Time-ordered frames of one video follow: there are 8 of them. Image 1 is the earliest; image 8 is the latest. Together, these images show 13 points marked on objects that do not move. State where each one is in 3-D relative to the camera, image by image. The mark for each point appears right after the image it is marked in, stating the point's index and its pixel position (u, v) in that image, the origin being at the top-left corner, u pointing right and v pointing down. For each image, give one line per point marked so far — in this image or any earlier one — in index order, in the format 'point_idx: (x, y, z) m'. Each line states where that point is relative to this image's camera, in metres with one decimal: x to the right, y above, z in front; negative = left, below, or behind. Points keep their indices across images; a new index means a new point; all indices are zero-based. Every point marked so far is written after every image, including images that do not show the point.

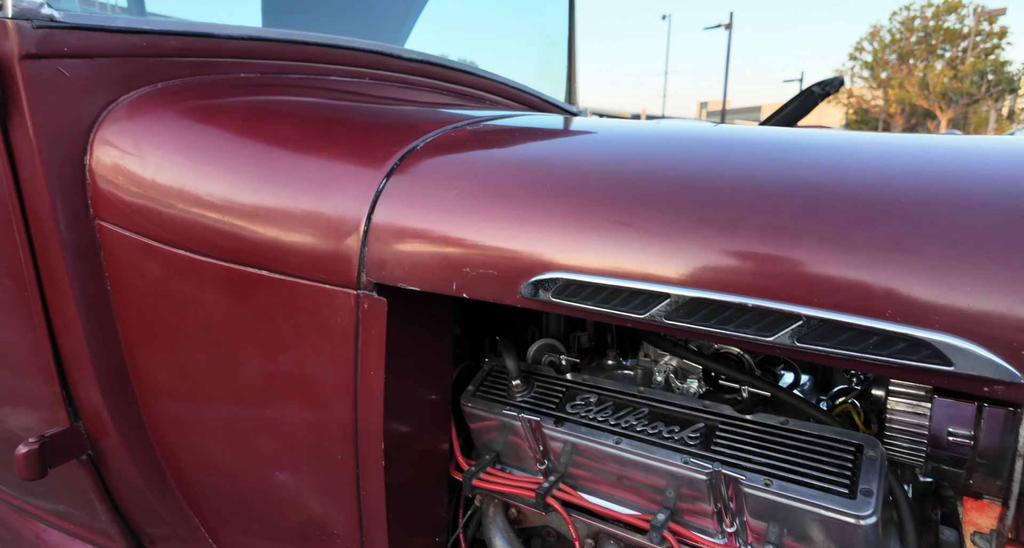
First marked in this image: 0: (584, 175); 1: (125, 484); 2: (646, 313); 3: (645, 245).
0: (+0.1, +0.1, +0.9) m
1: (-0.7, -0.4, +1.2) m
2: (+0.2, 0.0, +0.8) m
3: (+0.2, 0.0, +0.8) m
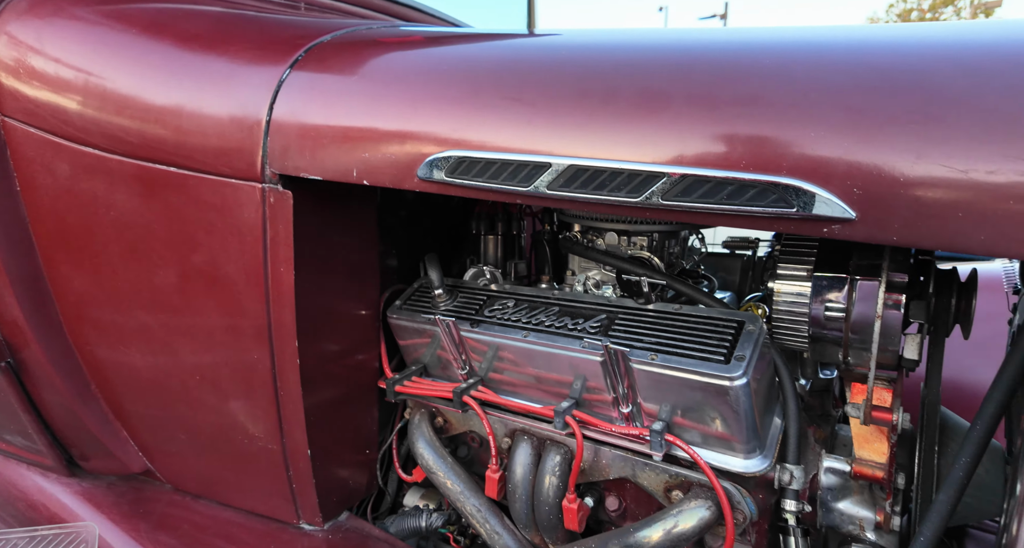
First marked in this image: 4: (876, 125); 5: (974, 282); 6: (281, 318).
0: (0.0, +0.3, +0.9) m
1: (-0.9, -0.2, +1.2) m
2: (0.0, +0.1, +0.8) m
3: (0.0, +0.2, +0.8) m
4: (+0.4, +0.1, +0.6) m
5: (+0.6, 0.0, +0.8) m
6: (-0.4, -0.1, +1.0) m
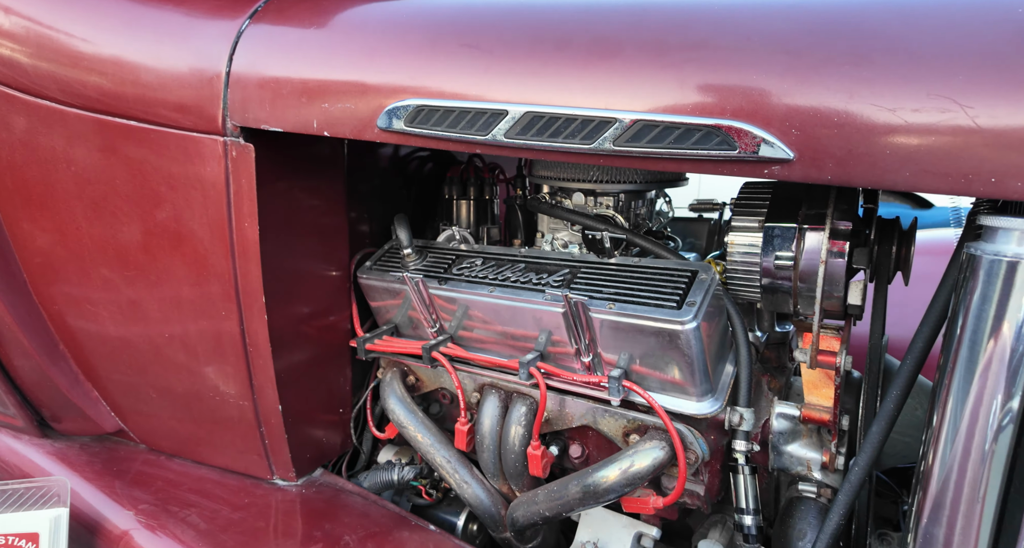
0: (-0.1, +0.4, +0.9) m
1: (-1.0, -0.2, +1.2) m
2: (0.0, +0.2, +0.8) m
3: (0.0, +0.3, +0.8) m
4: (+0.3, +0.2, +0.6) m
5: (+0.5, +0.1, +0.8) m
6: (-0.4, 0.0, +1.0) m
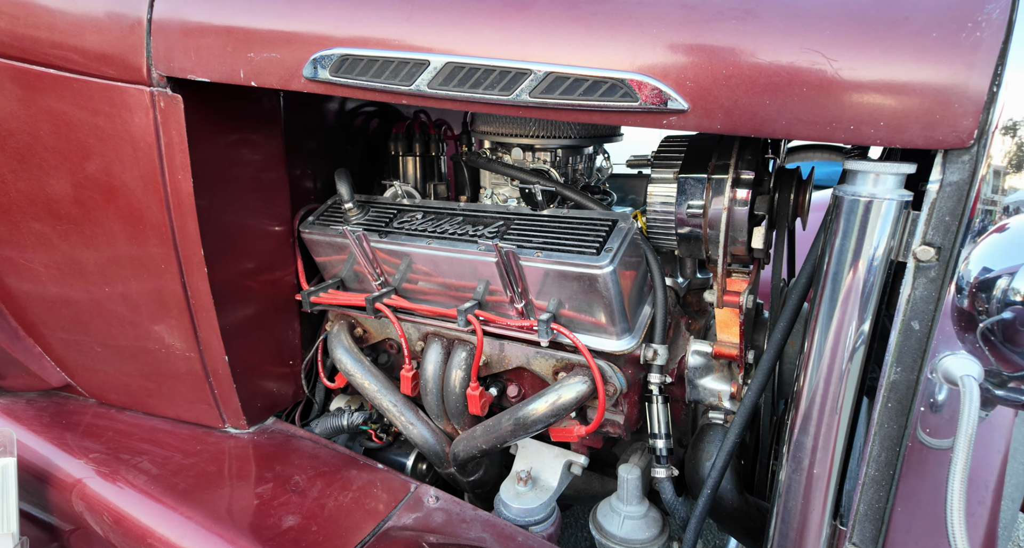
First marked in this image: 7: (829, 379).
0: (-0.2, +0.4, +0.9) m
1: (-1.1, -0.1, +1.2) m
2: (-0.1, +0.2, +0.8) m
3: (-0.1, +0.3, +0.8) m
4: (+0.2, +0.3, +0.7) m
5: (+0.4, +0.1, +0.9) m
6: (-0.6, +0.1, +1.0) m
7: (+0.4, -0.1, +0.7) m
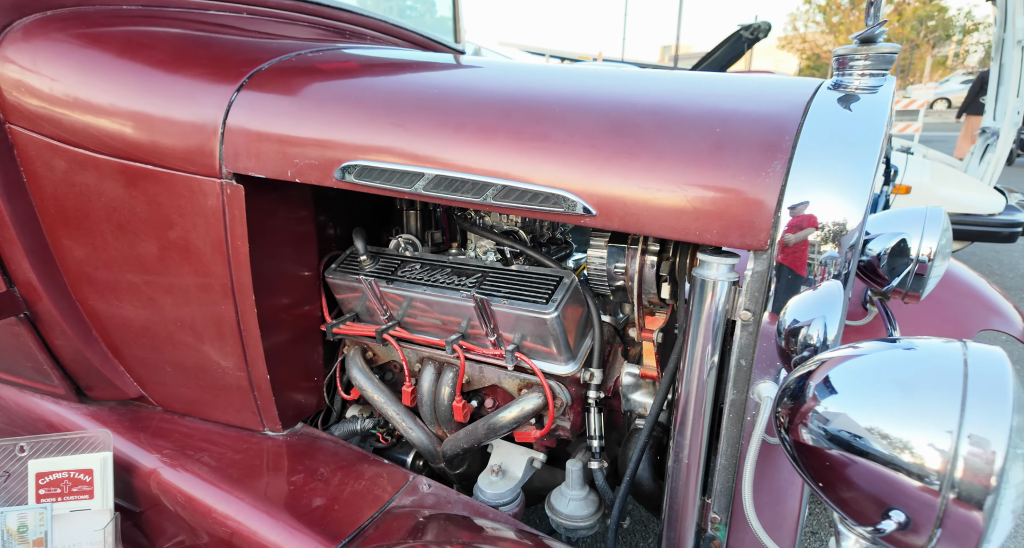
0: (-0.3, +0.4, +1.2) m
1: (-1.1, -0.2, +1.6) m
2: (-0.2, +0.2, +1.2) m
3: (-0.2, +0.2, +1.2) m
4: (+0.2, +0.2, +1.0) m
5: (+0.4, +0.1, +1.3) m
6: (-0.6, 0.0, +1.4) m
7: (+0.3, -0.2, +1.0) m
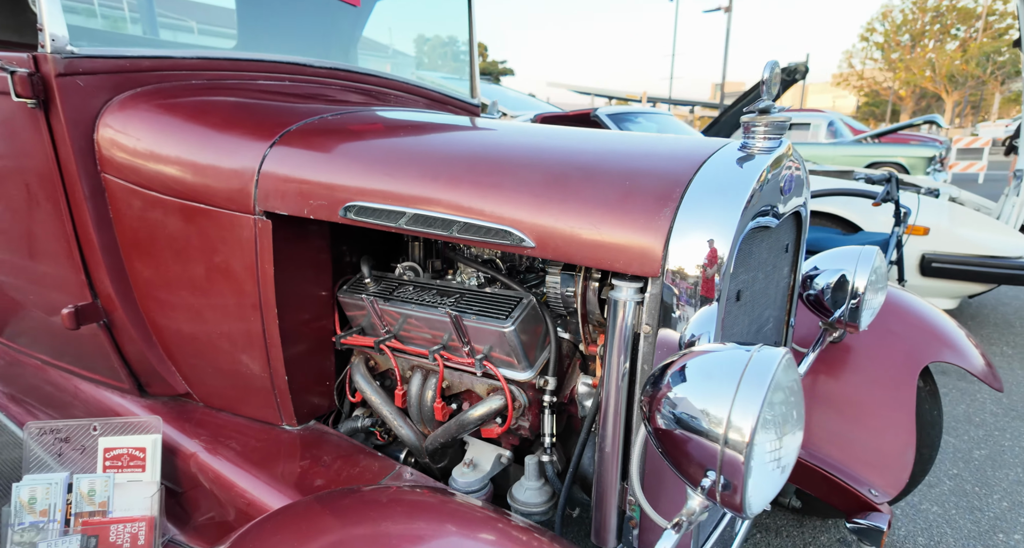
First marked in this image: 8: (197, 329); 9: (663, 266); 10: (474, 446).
0: (-0.3, +0.3, +1.5) m
1: (-1.2, -0.2, +1.9) m
2: (-0.3, +0.1, +1.4) m
3: (-0.3, +0.2, +1.4) m
4: (+0.1, +0.1, +1.3) m
5: (+0.3, 0.0, +1.5) m
6: (-0.7, -0.1, +1.7) m
7: (+0.2, -0.2, +1.3) m
8: (-0.9, -0.2, +1.8) m
9: (+0.3, 0.0, +1.2) m
10: (-0.1, -0.5, +1.7) m
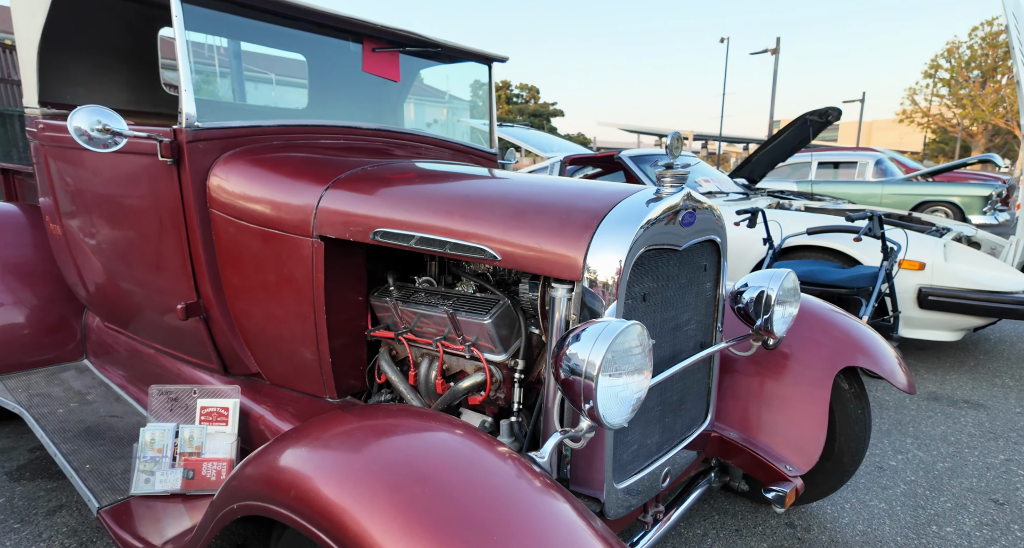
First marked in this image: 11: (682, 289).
0: (-0.4, +0.3, +2.1) m
1: (-1.2, -0.2, +2.5) m
2: (-0.3, +0.1, +2.0) m
3: (-0.3, +0.2, +2.0) m
4: (0.0, +0.1, +1.8) m
5: (+0.2, 0.0, +2.0) m
6: (-0.7, -0.1, +2.3) m
7: (+0.1, -0.3, +1.8) m
8: (-1.0, -0.2, +2.4) m
9: (+0.2, 0.0, +1.7) m
10: (-0.2, -0.5, +2.2) m
11: (+0.5, 0.0, +2.0) m
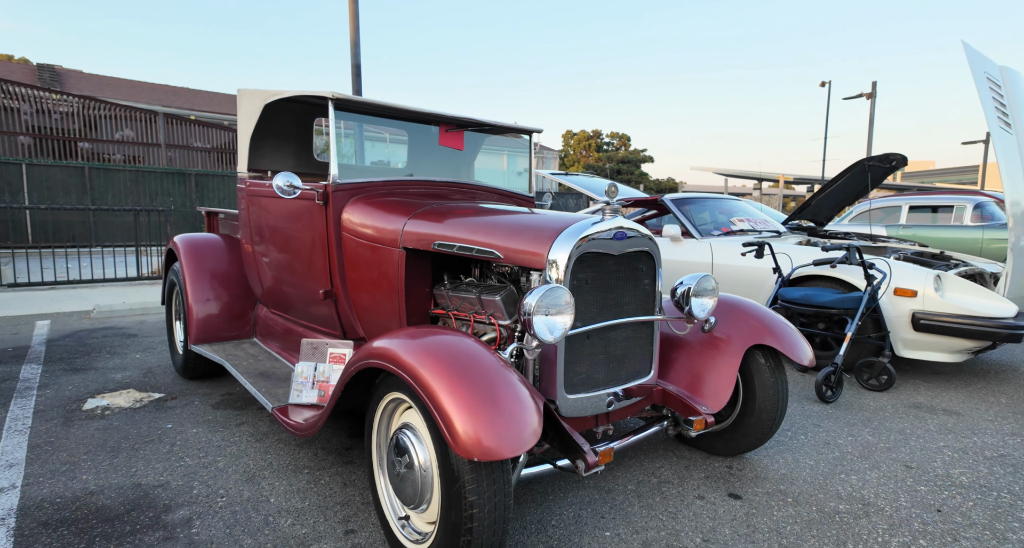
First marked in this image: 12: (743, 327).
0: (-0.3, +0.3, +3.5) m
1: (-1.1, -0.2, +4.0) m
2: (-0.3, +0.1, +3.4) m
3: (-0.3, +0.2, +3.4) m
4: (0.0, +0.2, +3.1) m
5: (+0.3, 0.0, +3.3) m
6: (-0.7, -0.1, +3.7) m
7: (+0.1, -0.2, +3.0) m
8: (-0.9, -0.2, +3.8) m
9: (+0.2, 0.0, +3.0) m
10: (-0.1, -0.5, +3.5) m
11: (+0.6, 0.0, +3.2) m
12: (+1.3, -0.3, +3.5) m
